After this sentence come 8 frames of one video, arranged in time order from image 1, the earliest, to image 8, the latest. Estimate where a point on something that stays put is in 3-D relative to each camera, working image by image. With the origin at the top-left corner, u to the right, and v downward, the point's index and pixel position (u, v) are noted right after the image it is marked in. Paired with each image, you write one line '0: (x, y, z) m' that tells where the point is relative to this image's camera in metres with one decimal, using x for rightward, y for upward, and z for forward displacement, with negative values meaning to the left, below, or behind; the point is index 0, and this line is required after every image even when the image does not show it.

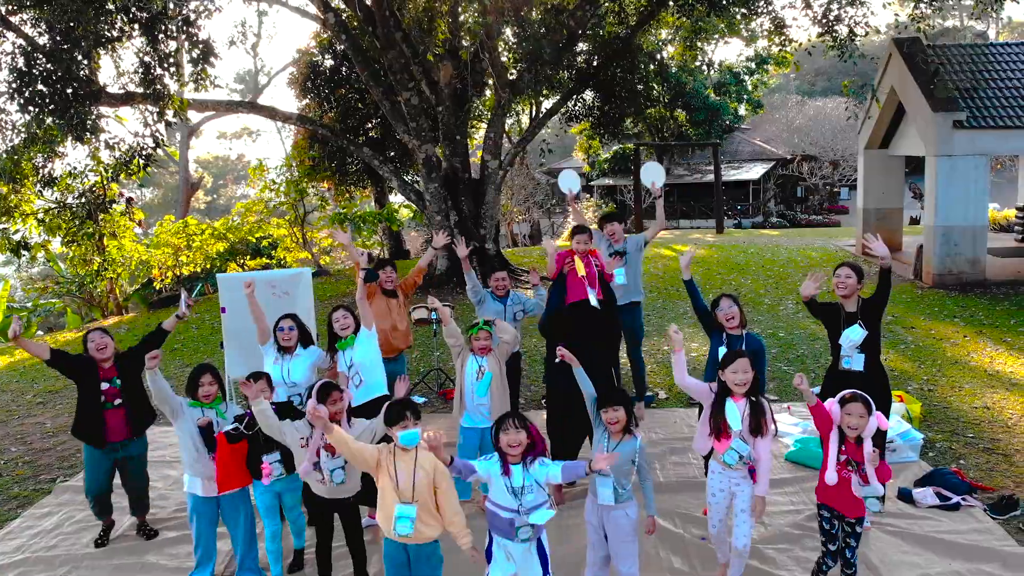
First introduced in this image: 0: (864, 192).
0: (+7.2, +2.0, +15.0) m
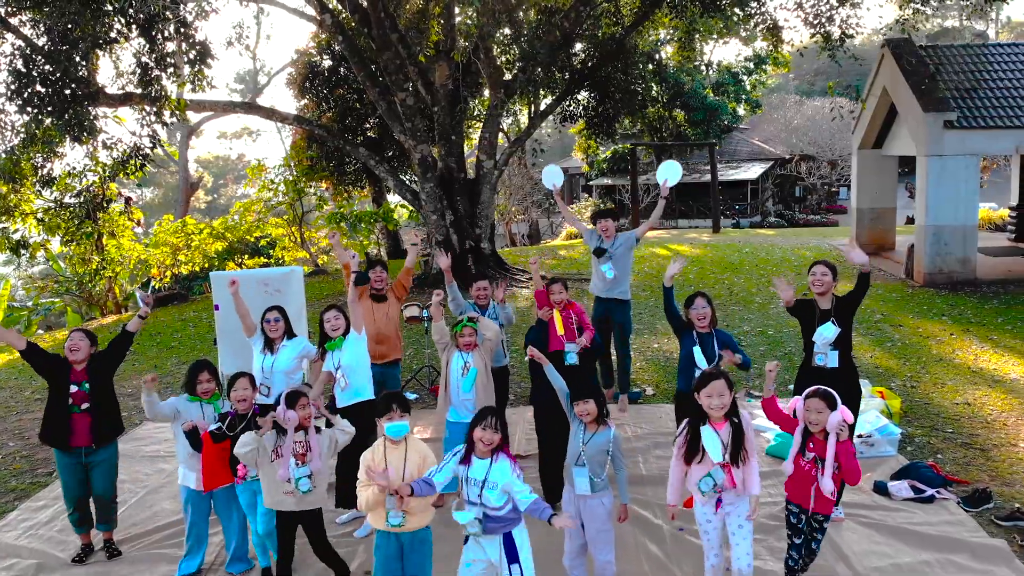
0: (+7.1, +2.0, +15.1) m
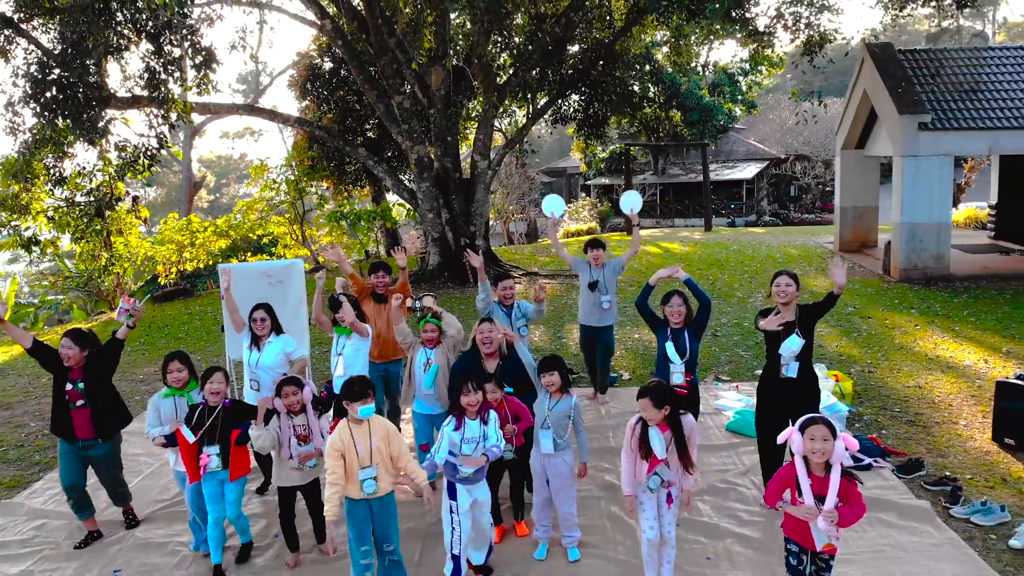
0: (+7.0, +2.1, +15.6) m
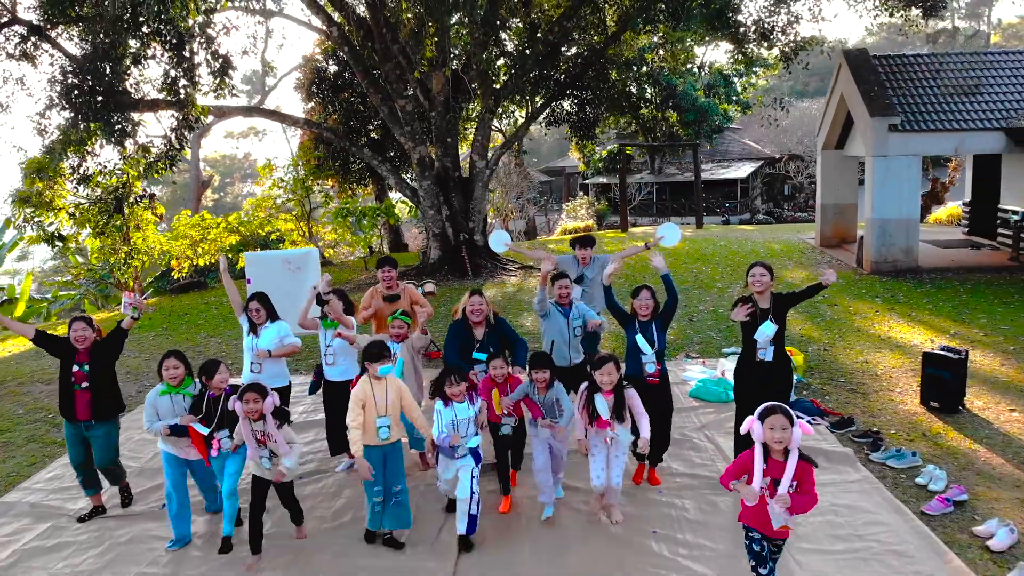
0: (+6.9, +2.2, +16.4) m
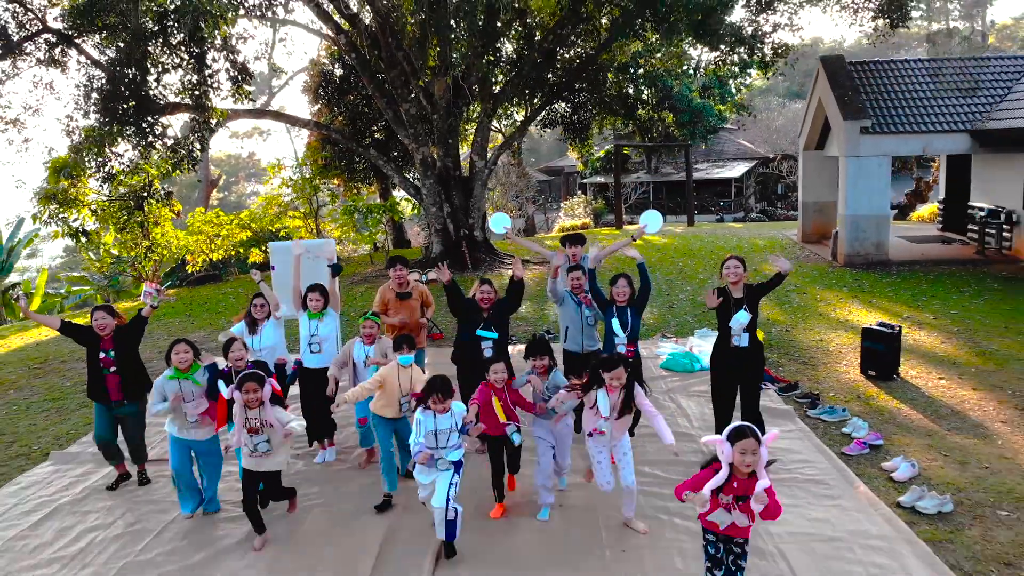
0: (+6.9, +2.4, +17.4) m
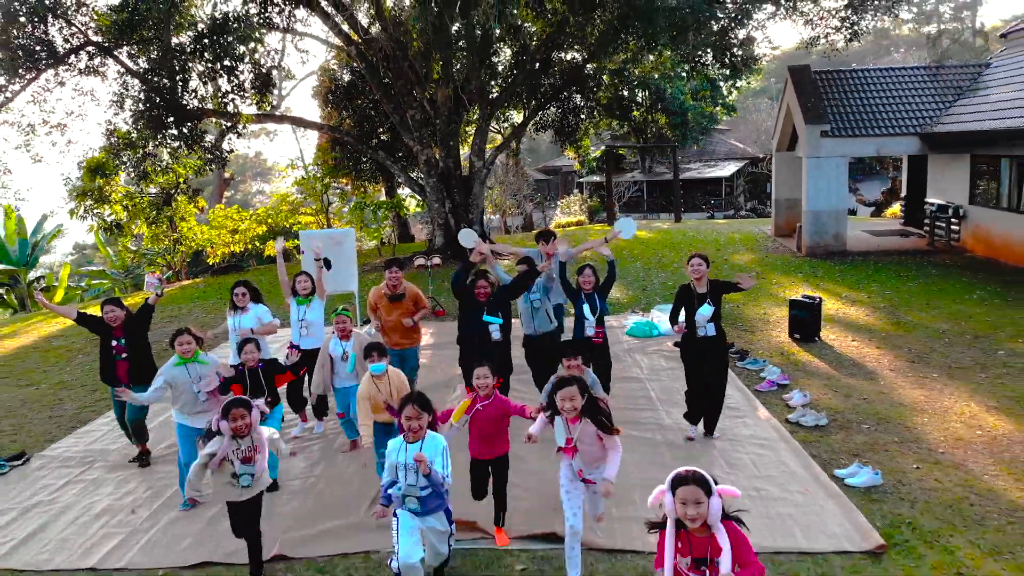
0: (+6.8, +2.6, +18.9) m
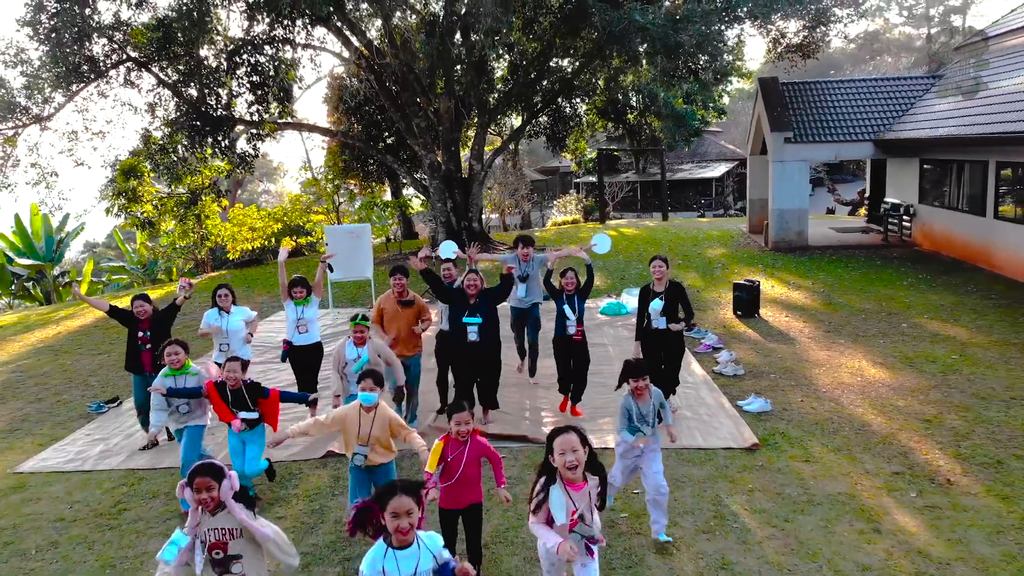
0: (+6.6, +2.9, +20.7) m
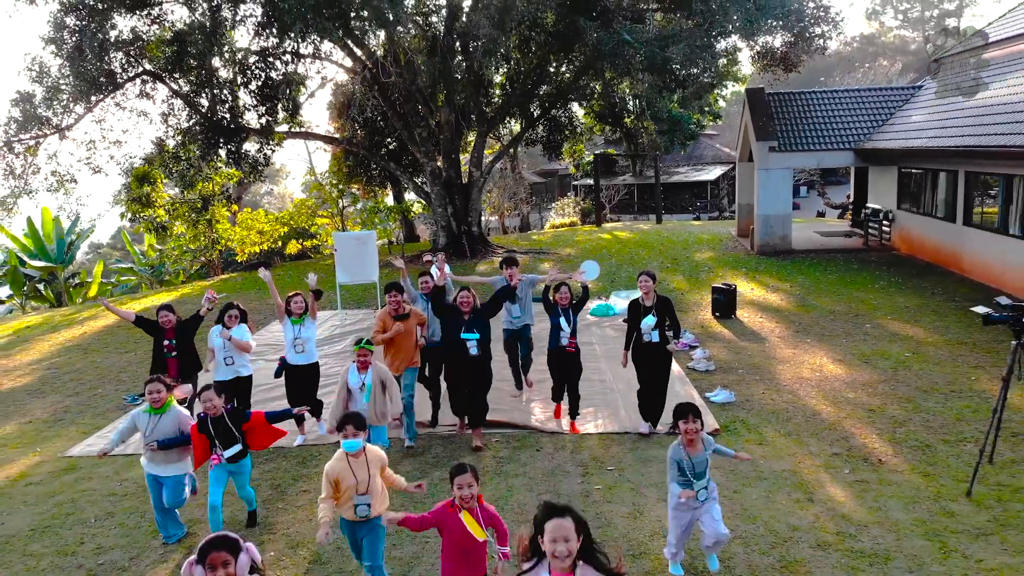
0: (+6.6, +2.8, +21.5) m
